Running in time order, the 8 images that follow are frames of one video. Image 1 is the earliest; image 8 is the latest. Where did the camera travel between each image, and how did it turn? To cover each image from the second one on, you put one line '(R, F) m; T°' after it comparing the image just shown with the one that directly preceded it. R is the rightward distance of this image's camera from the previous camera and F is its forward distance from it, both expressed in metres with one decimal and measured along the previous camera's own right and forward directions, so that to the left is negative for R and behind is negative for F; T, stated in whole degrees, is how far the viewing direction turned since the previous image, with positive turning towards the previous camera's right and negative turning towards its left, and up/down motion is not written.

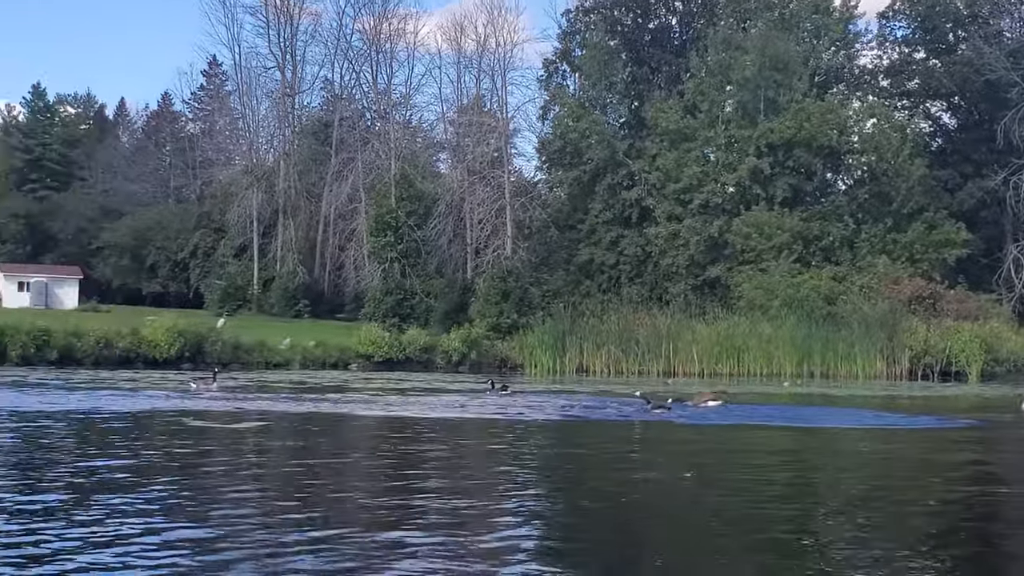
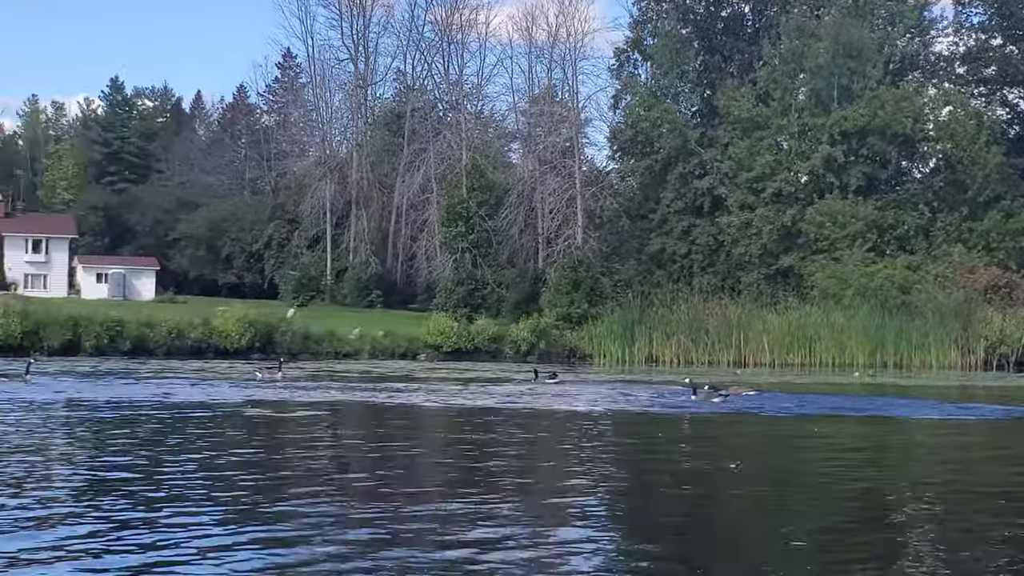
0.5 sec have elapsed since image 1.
(+0.1, 0.0) m; -3°
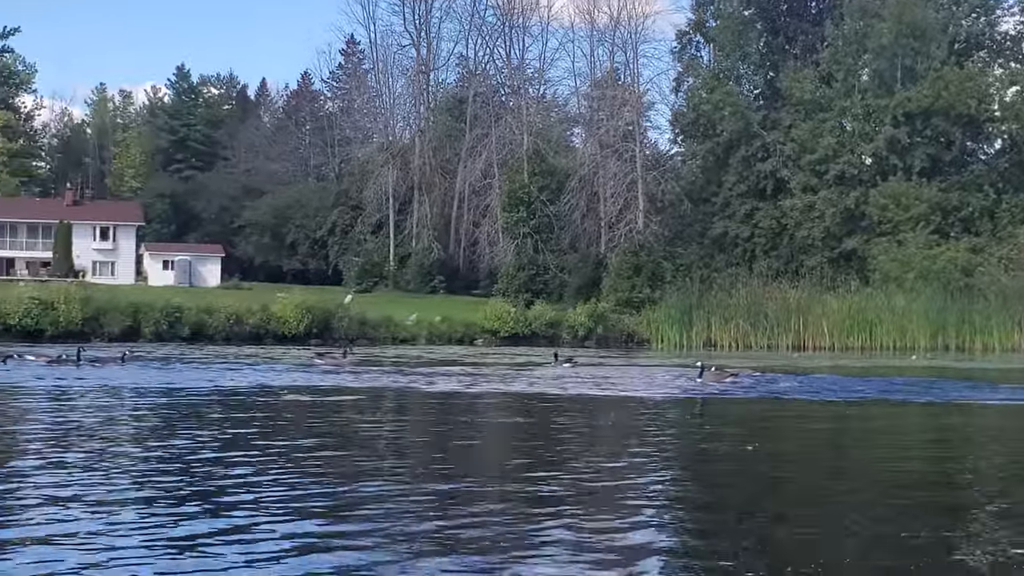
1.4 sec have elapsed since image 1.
(+0.2, +0.1) m; -3°
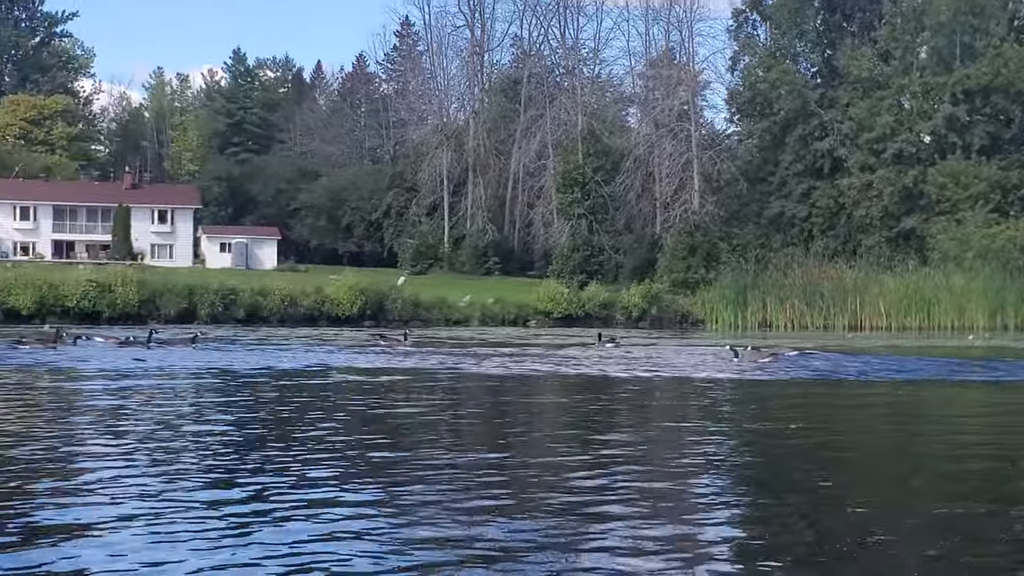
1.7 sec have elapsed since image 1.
(+0.1, 0.0) m; -3°
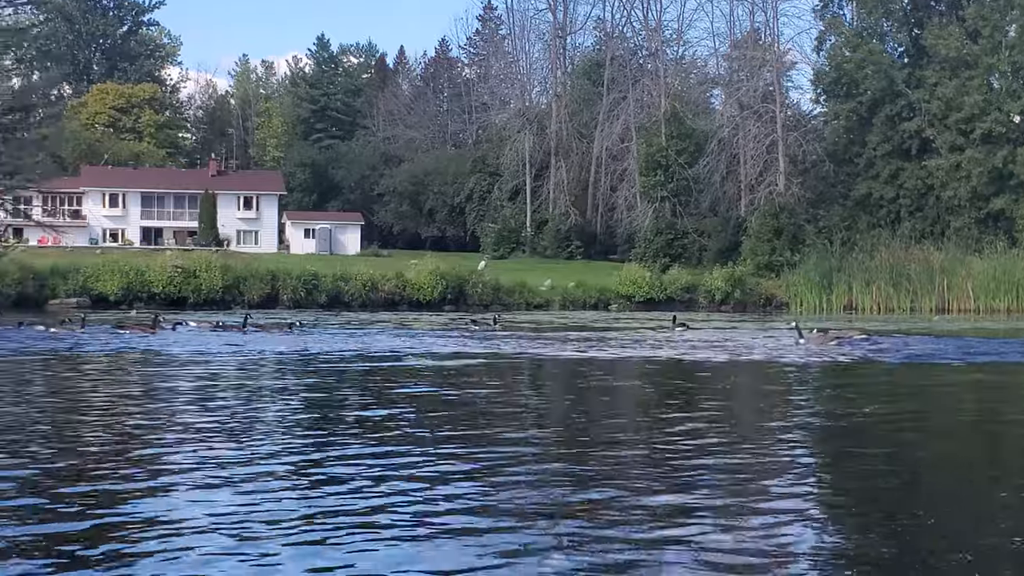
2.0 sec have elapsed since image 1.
(+0.1, +0.1) m; -4°
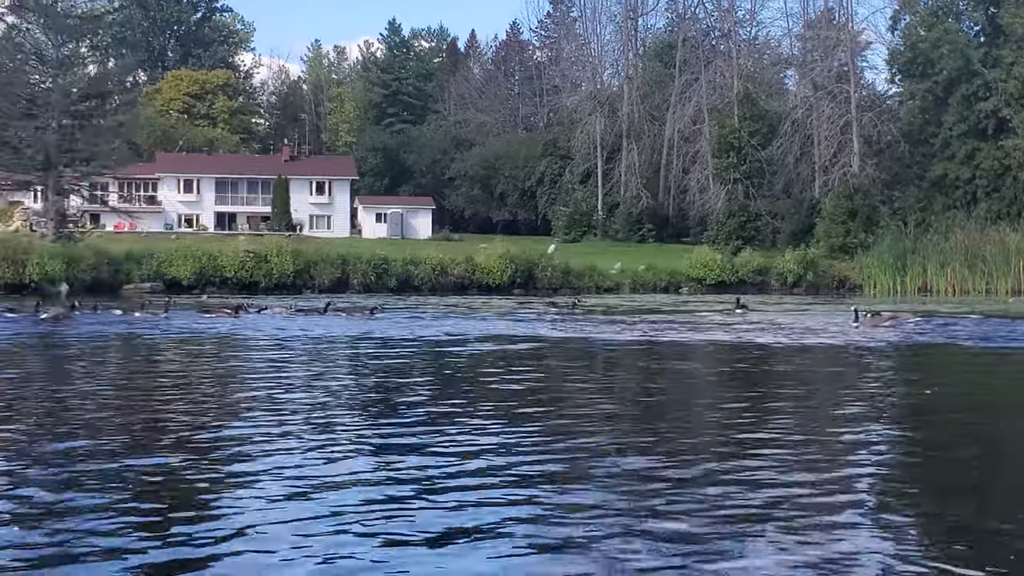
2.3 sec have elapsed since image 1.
(+0.1, +0.1) m; -3°
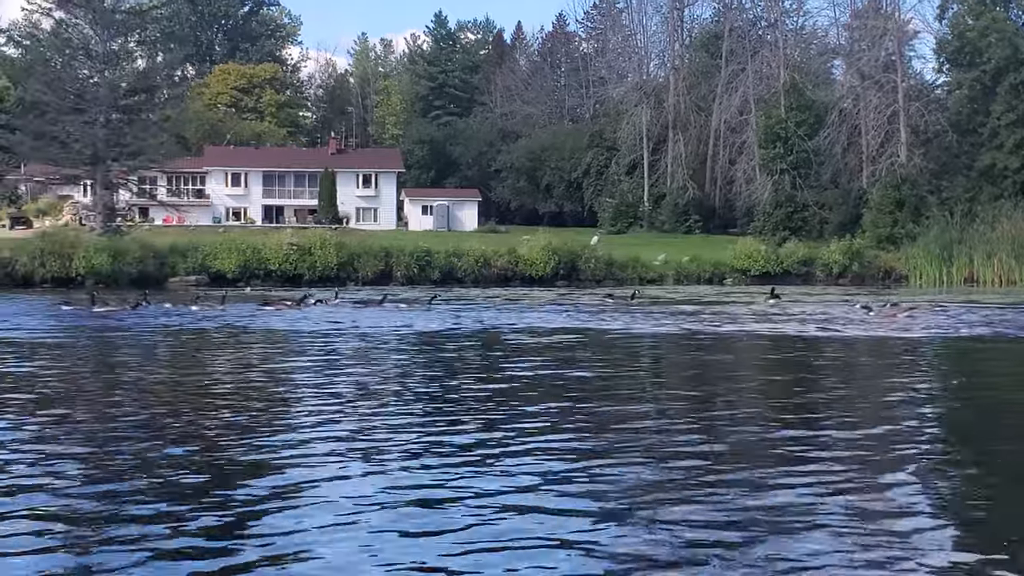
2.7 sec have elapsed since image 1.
(+0.1, -0.1) m; -2°
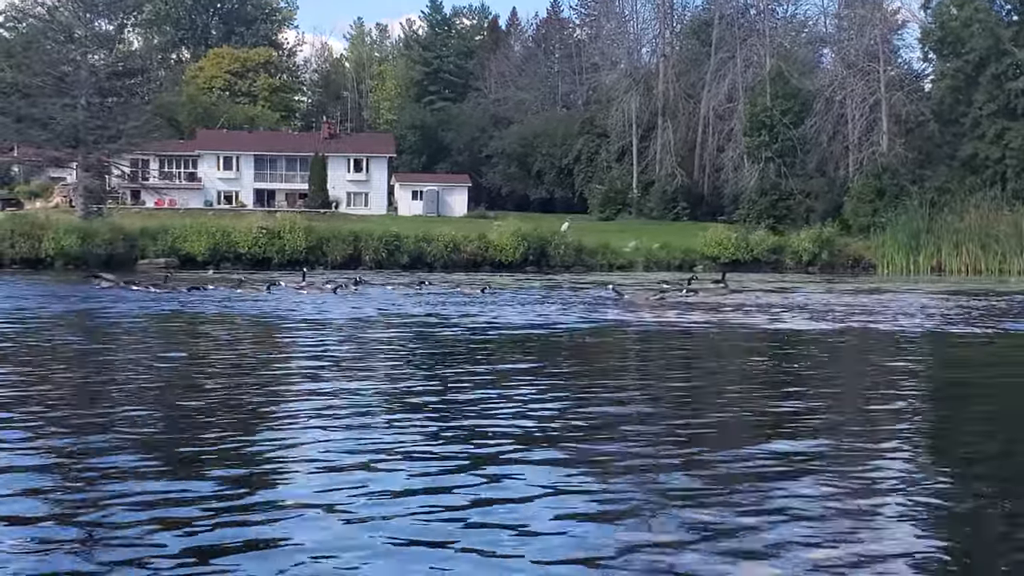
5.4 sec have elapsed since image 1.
(+0.9, -1.0) m; 0°
